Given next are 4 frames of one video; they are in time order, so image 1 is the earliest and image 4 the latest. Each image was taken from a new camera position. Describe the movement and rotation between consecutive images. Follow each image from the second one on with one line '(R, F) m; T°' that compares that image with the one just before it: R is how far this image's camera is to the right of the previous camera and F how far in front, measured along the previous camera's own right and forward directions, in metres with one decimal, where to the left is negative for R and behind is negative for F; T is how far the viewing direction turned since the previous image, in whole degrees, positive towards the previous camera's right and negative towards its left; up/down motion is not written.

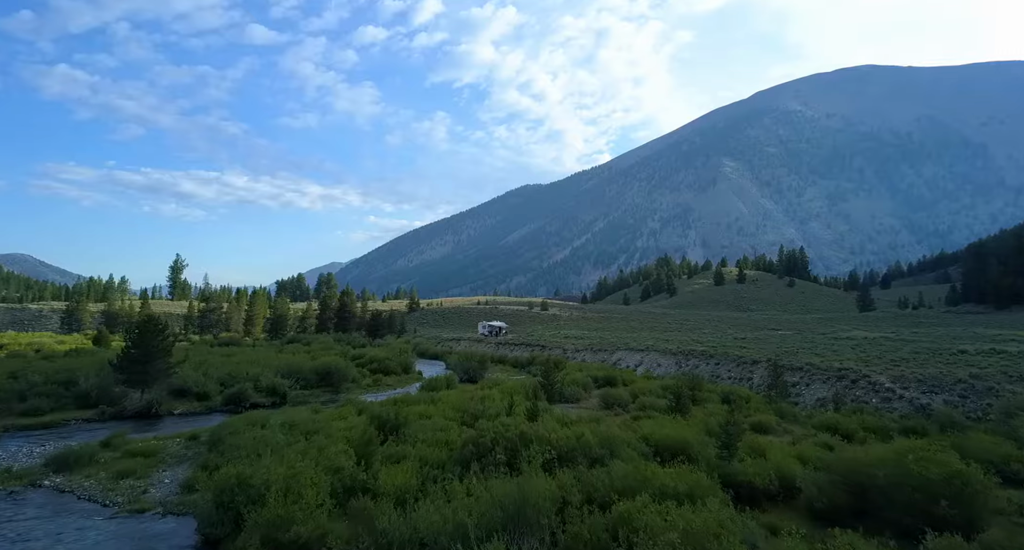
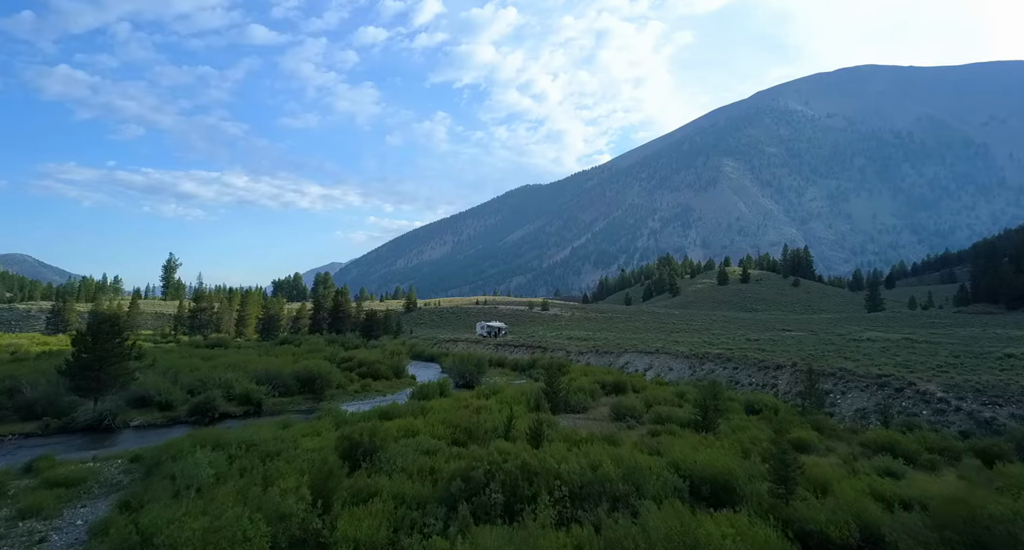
(0.0, +3.0) m; 0°
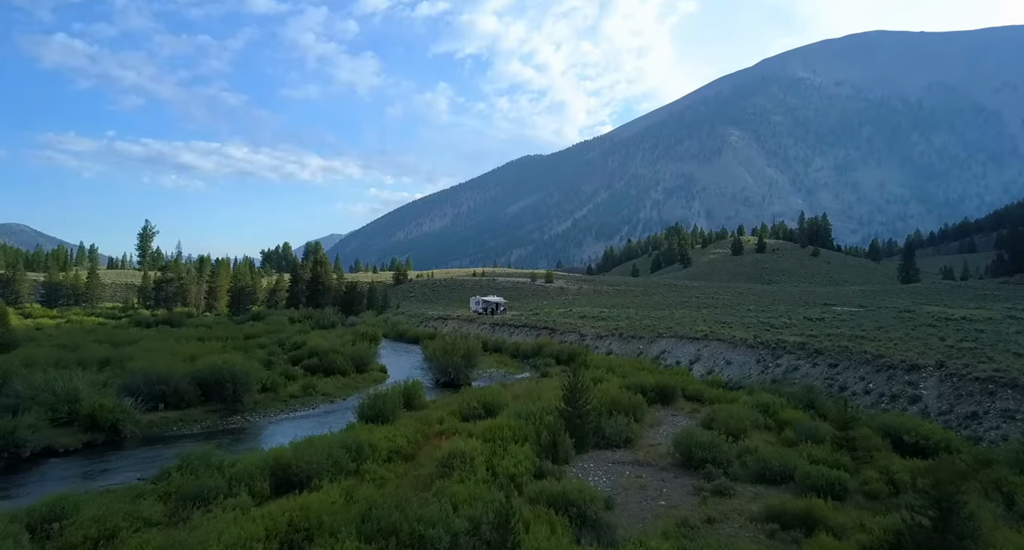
(+0.1, +10.1) m; 0°
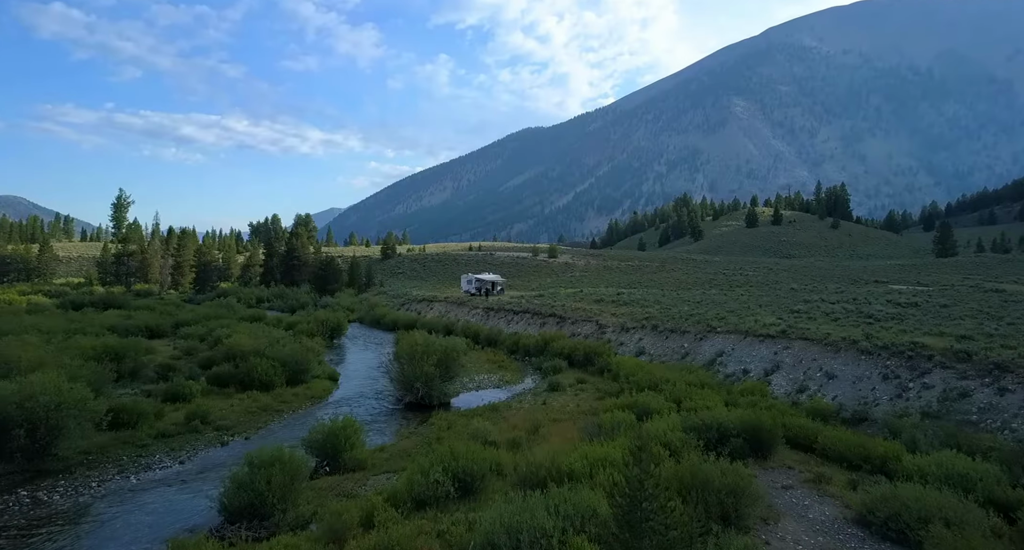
(+0.1, +9.1) m; 0°
